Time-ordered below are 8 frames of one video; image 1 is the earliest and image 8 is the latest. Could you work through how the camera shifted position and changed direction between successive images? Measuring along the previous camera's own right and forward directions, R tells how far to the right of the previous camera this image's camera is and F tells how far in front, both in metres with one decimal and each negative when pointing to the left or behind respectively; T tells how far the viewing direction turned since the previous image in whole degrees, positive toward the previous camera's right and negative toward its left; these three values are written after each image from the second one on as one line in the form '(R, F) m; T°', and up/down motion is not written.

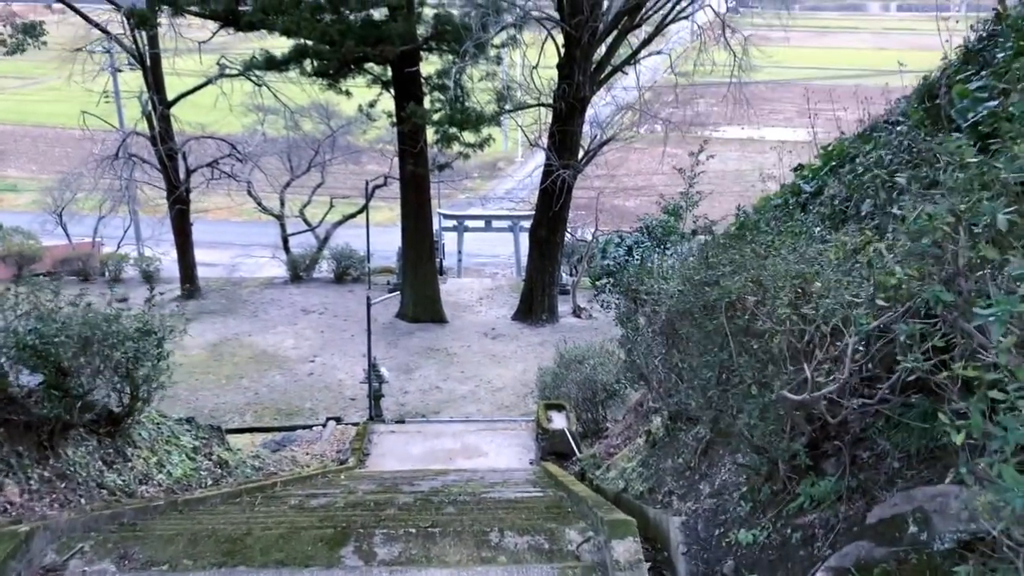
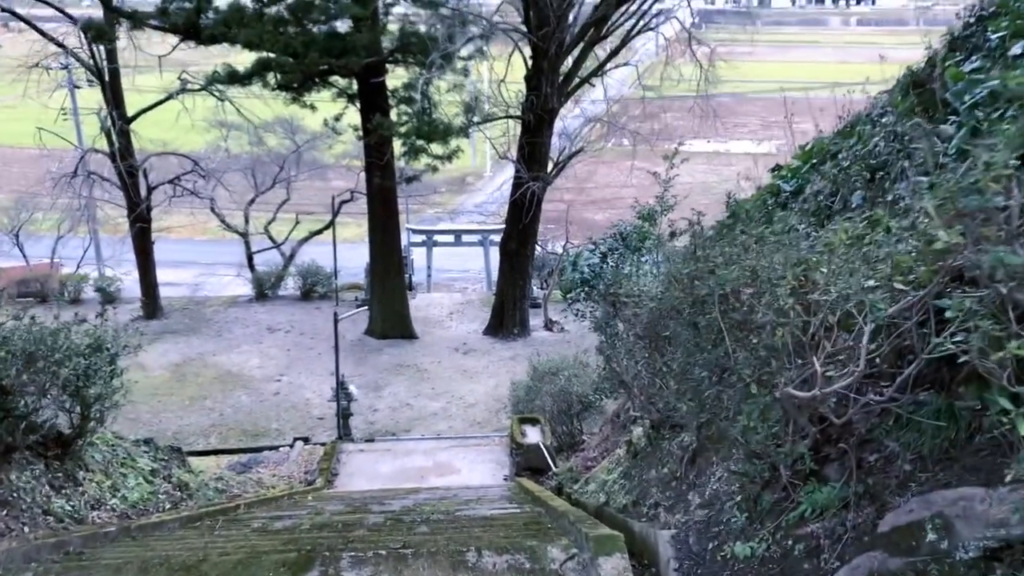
(0.0, +0.2) m; +2°
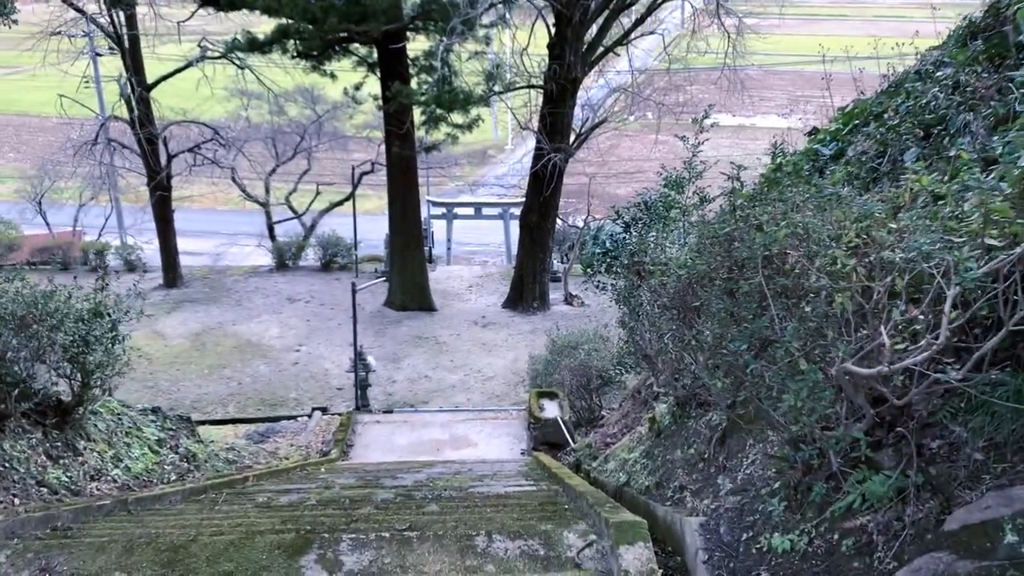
(0.0, +0.2) m; -1°
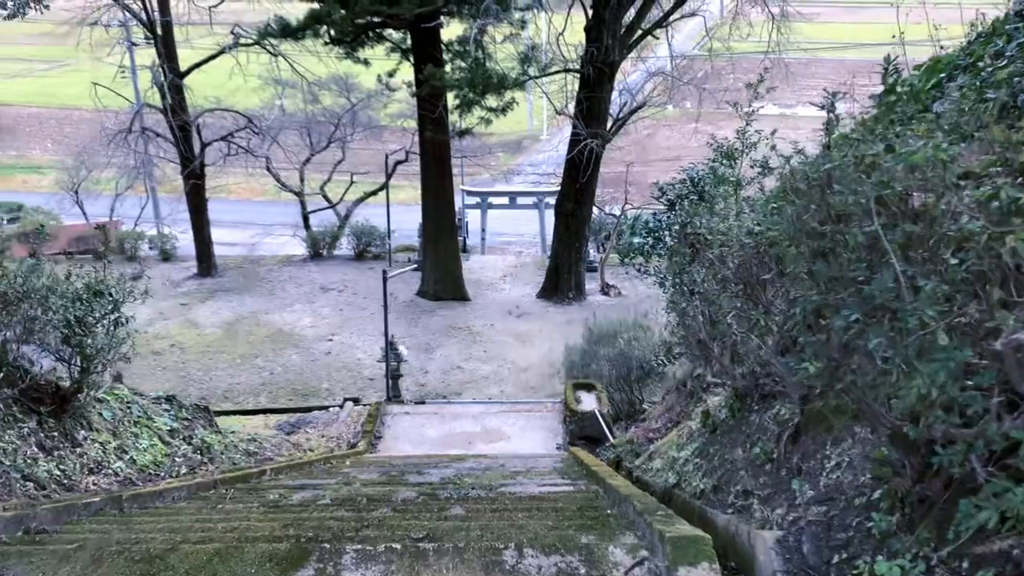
(0.0, +0.4) m; -2°
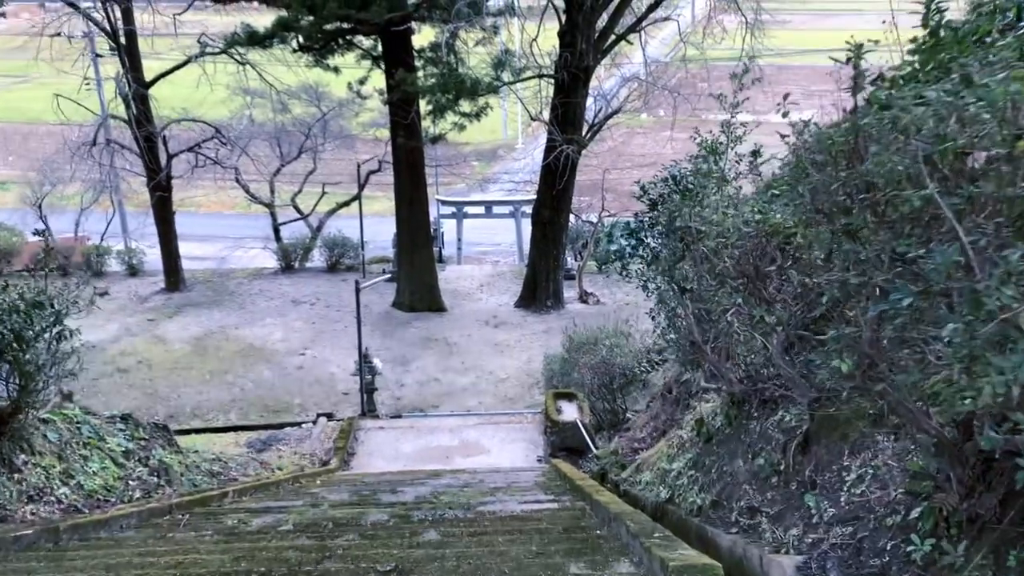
(0.0, +0.2) m; +2°
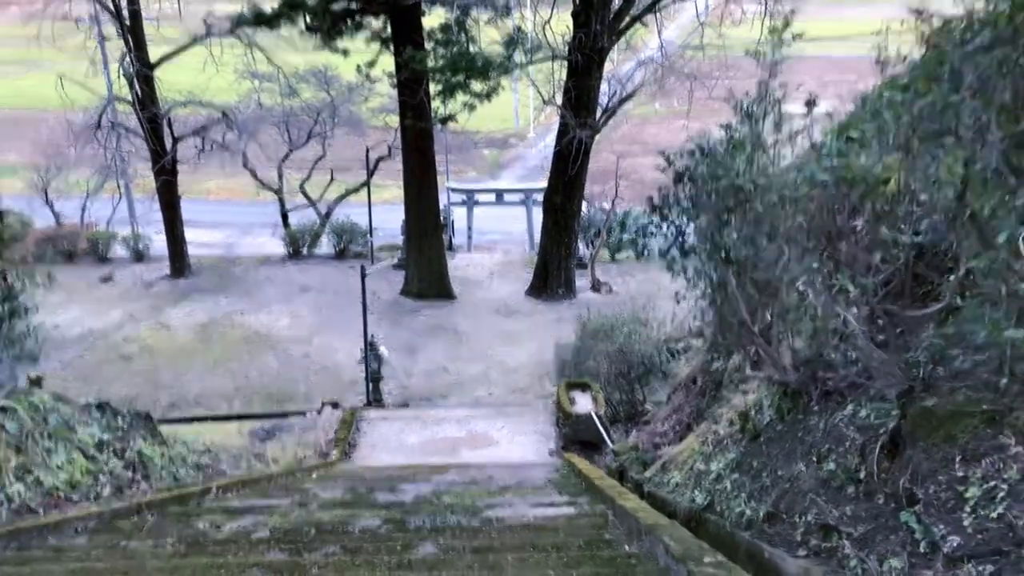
(0.0, +0.4) m; -1°
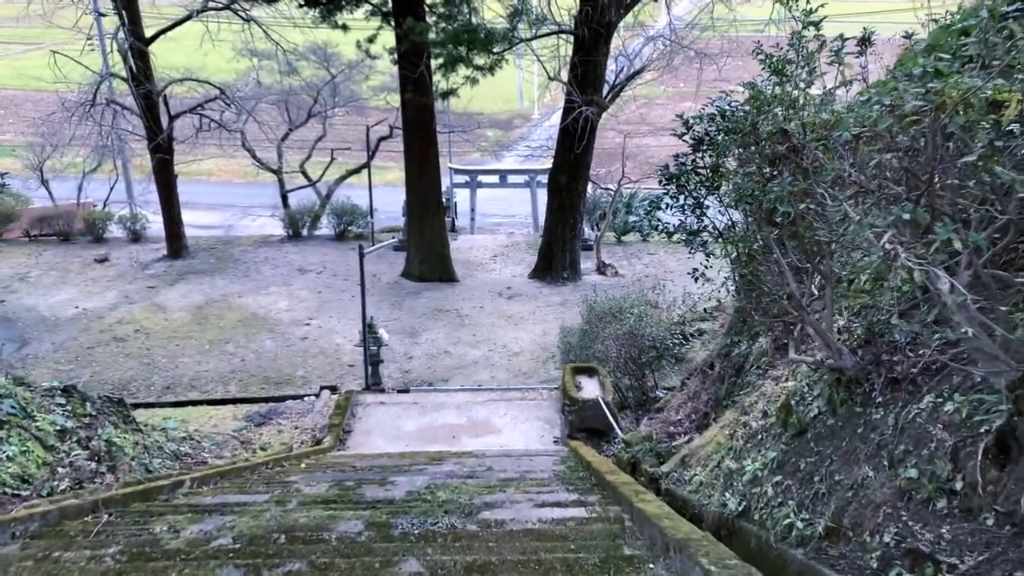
(0.0, +0.4) m; 0°
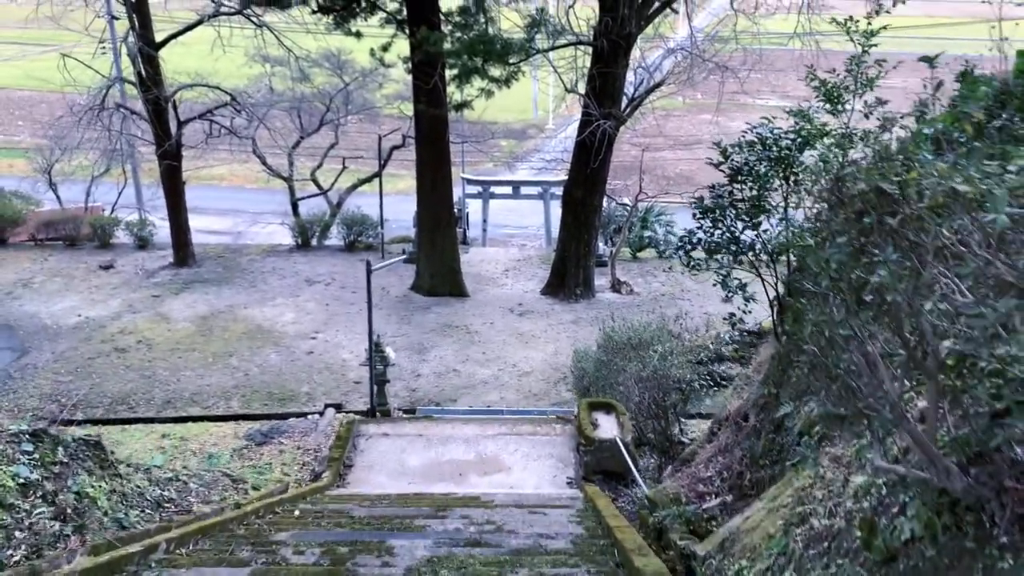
(0.0, +0.4) m; -1°
